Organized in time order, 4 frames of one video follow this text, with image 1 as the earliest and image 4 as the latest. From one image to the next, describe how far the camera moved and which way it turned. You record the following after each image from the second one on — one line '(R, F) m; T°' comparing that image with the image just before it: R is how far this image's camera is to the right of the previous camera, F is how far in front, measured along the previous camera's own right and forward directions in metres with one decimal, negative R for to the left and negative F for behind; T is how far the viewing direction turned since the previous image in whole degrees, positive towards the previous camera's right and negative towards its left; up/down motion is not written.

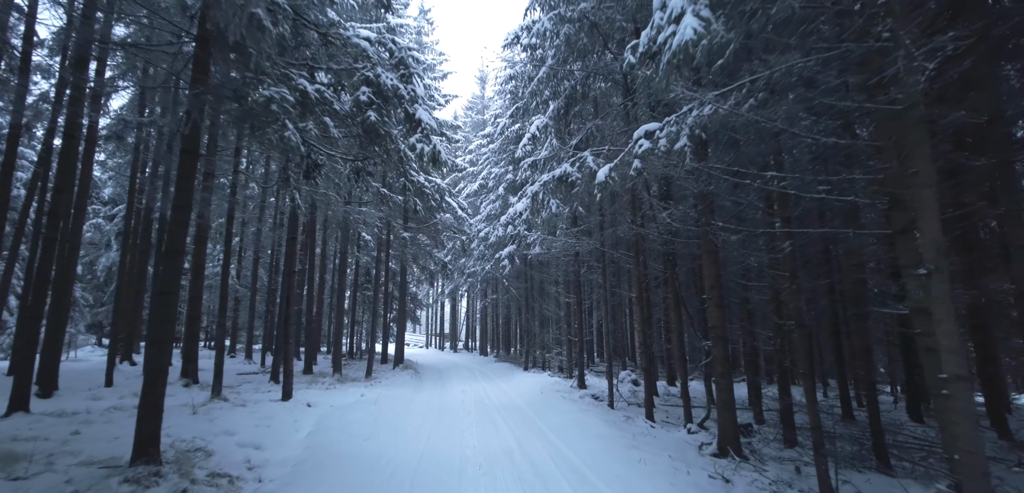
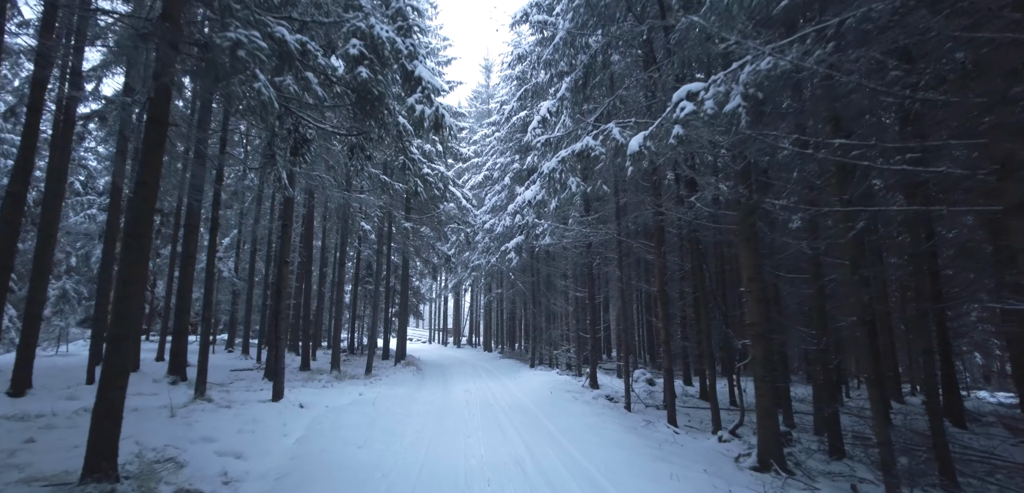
(-0.2, +1.0) m; 0°
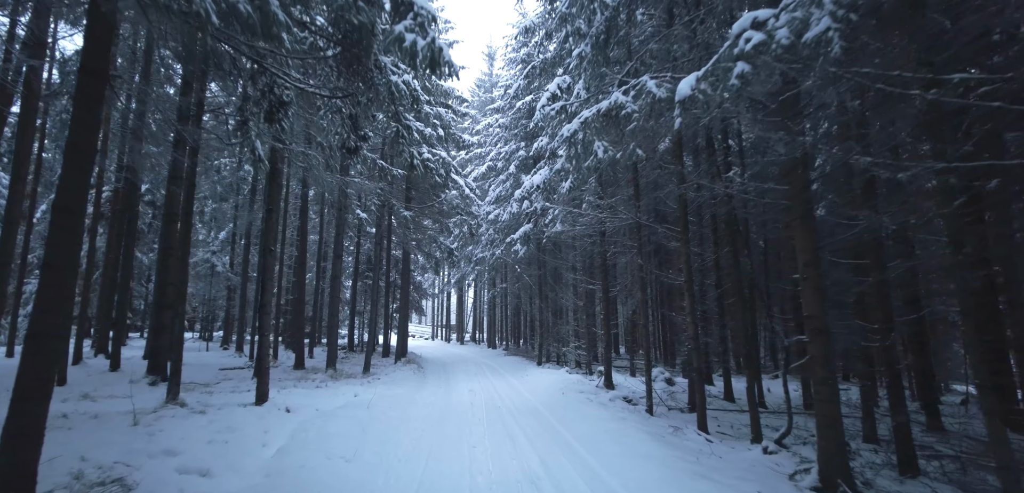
(-0.1, +1.2) m; 0°
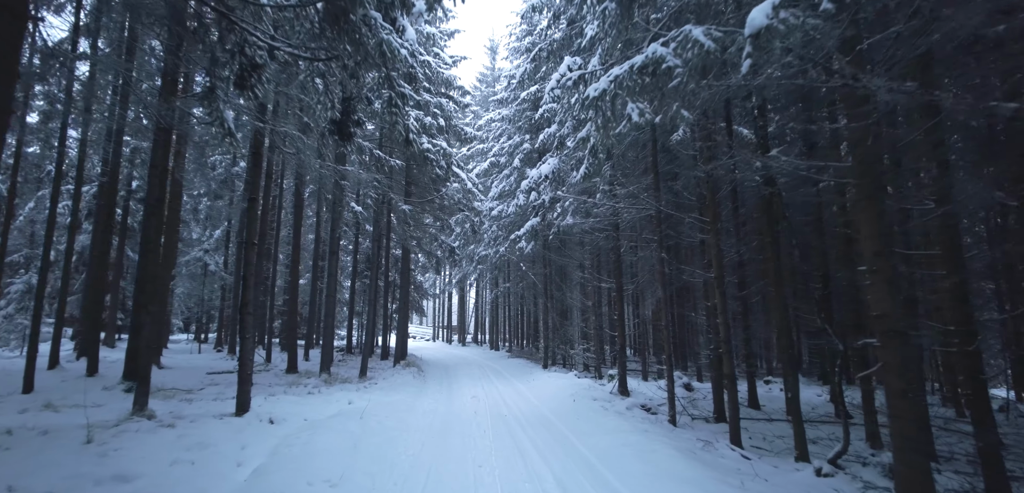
(-0.1, +1.0) m; 0°
